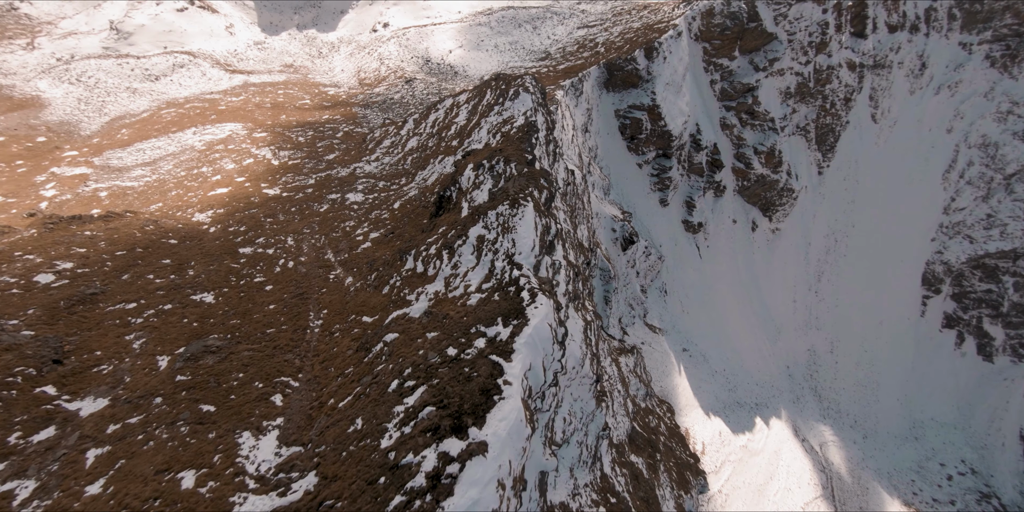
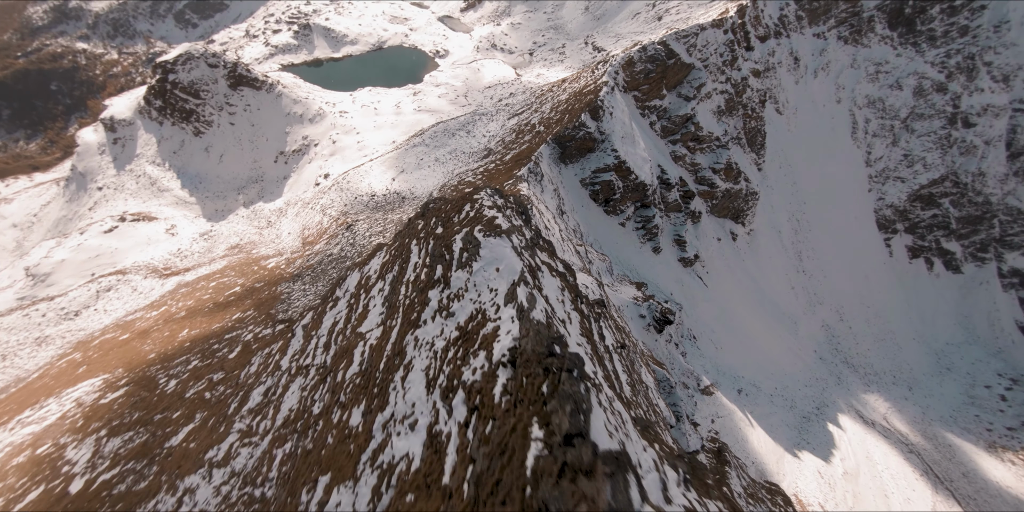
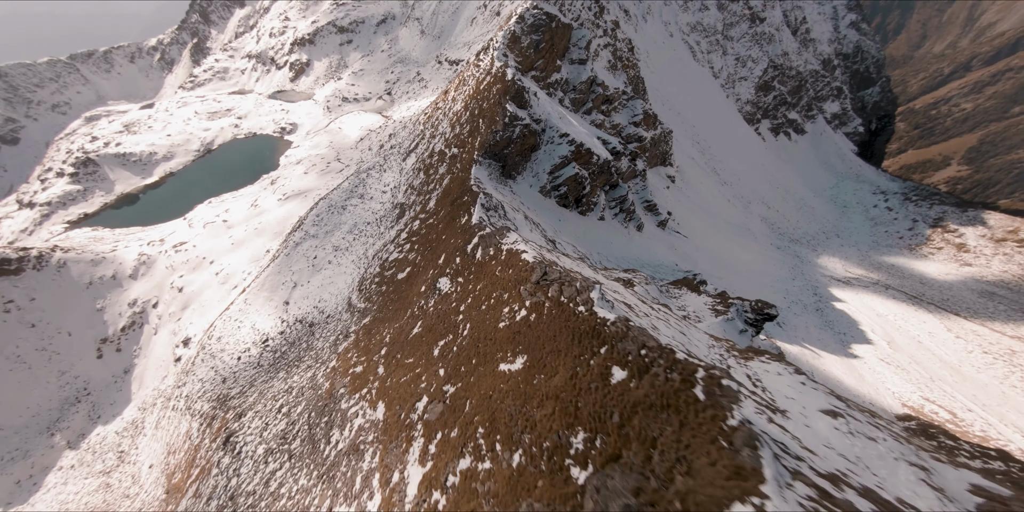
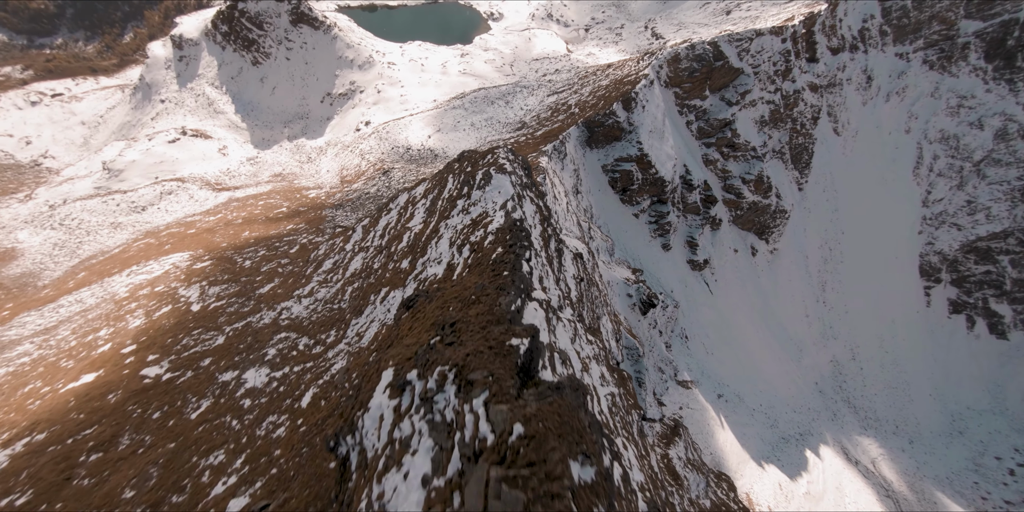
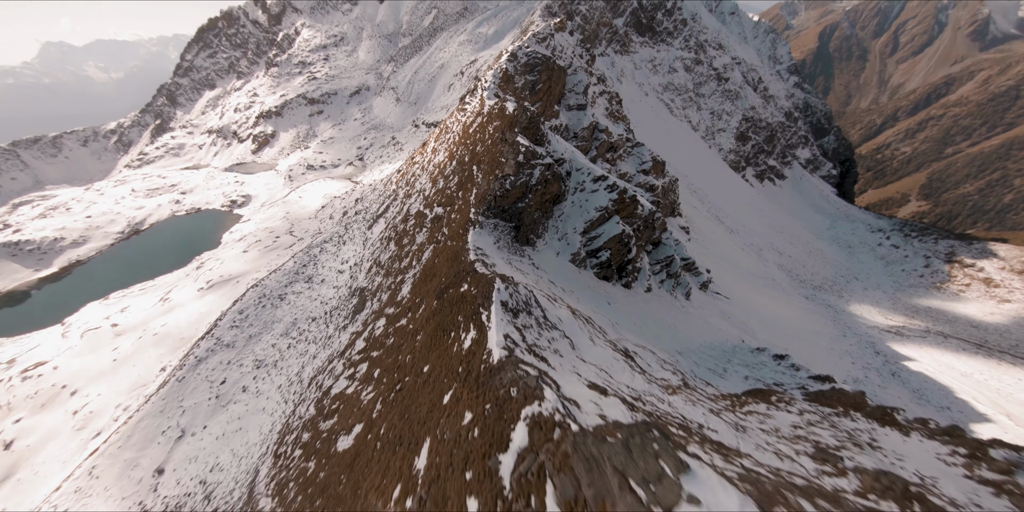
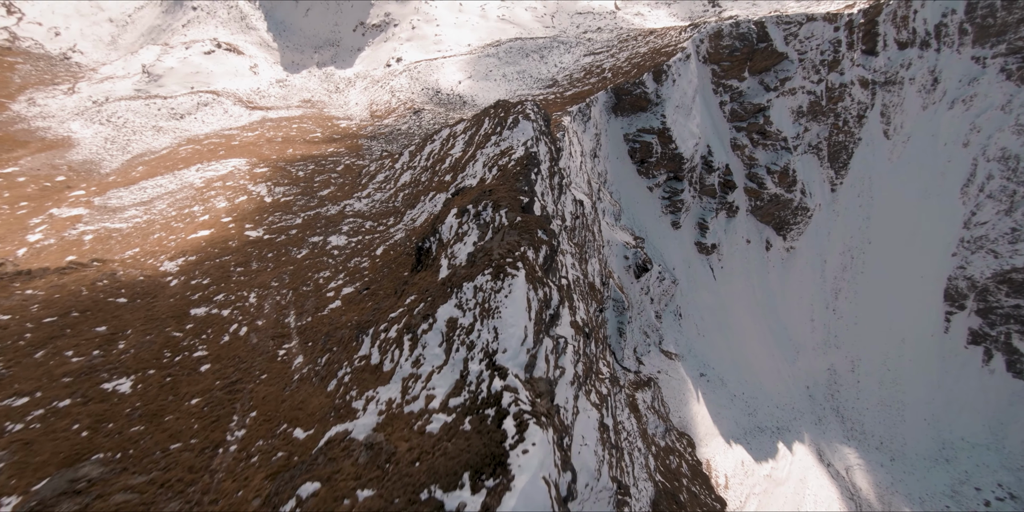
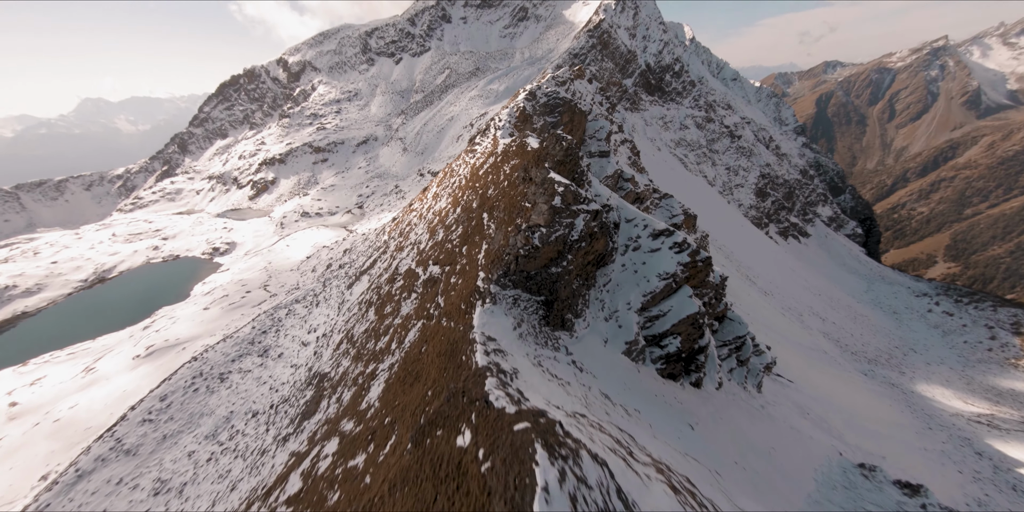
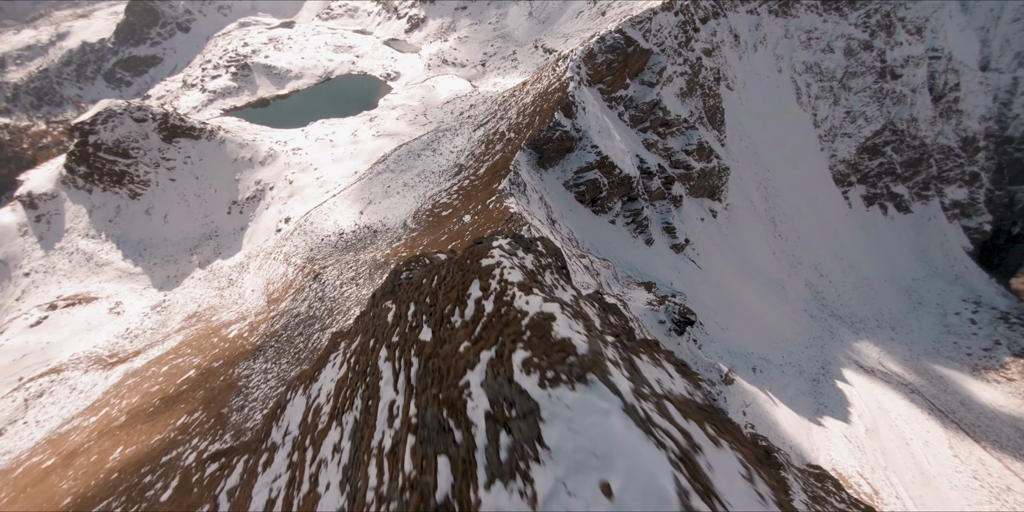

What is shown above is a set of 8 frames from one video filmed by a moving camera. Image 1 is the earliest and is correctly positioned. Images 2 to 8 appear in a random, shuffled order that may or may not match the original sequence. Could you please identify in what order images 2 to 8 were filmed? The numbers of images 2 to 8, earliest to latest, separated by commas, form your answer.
6, 4, 2, 8, 3, 5, 7
